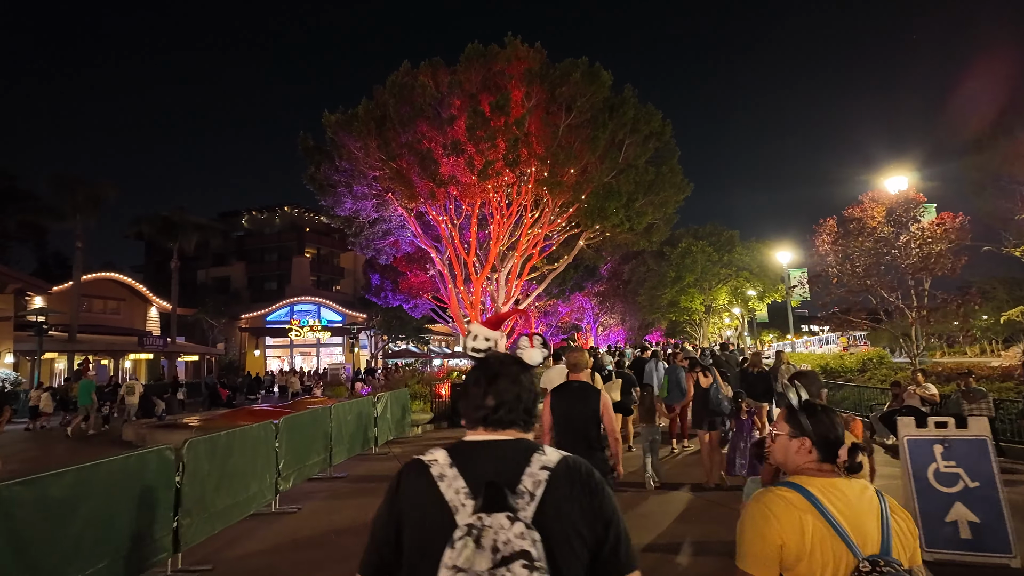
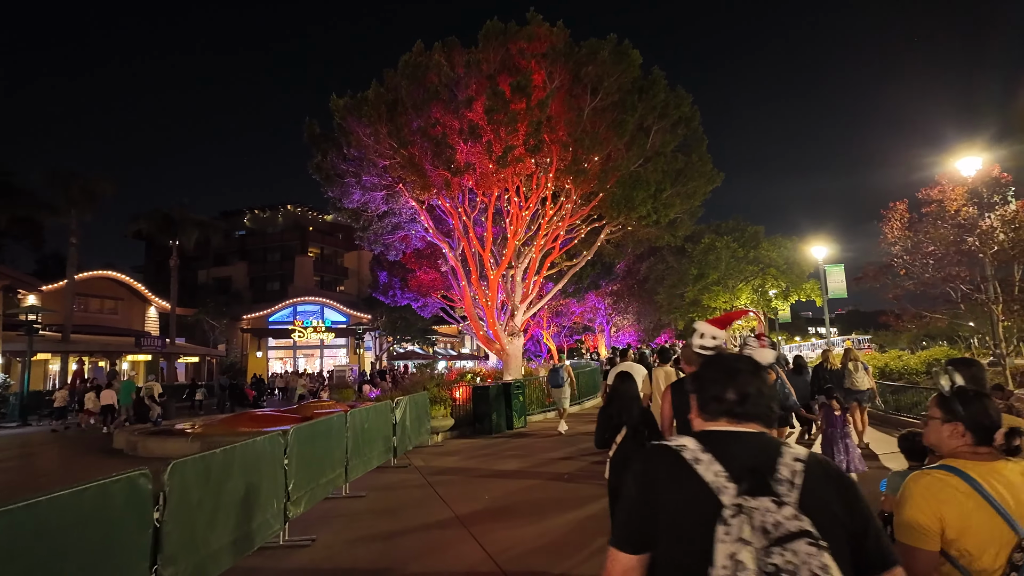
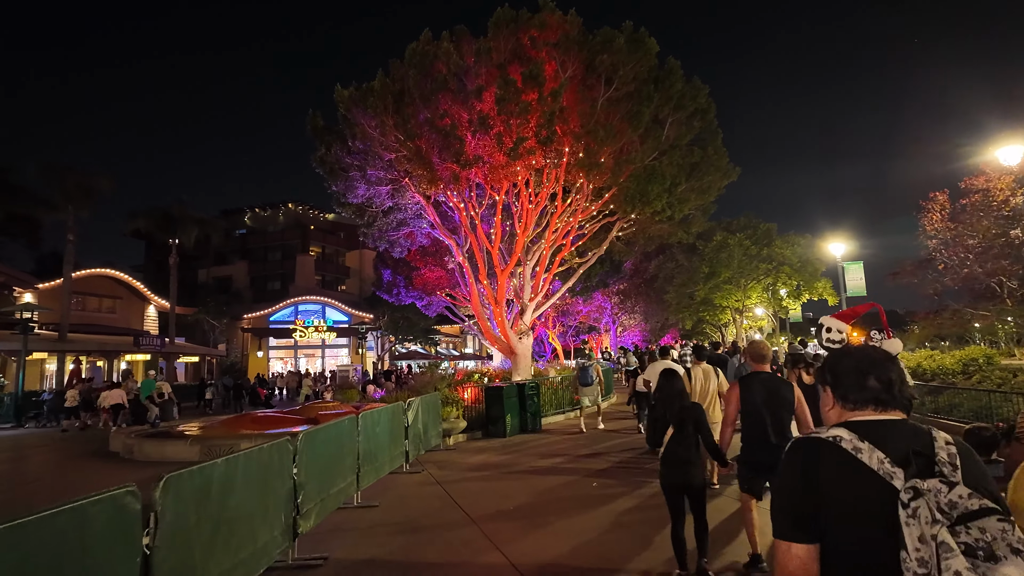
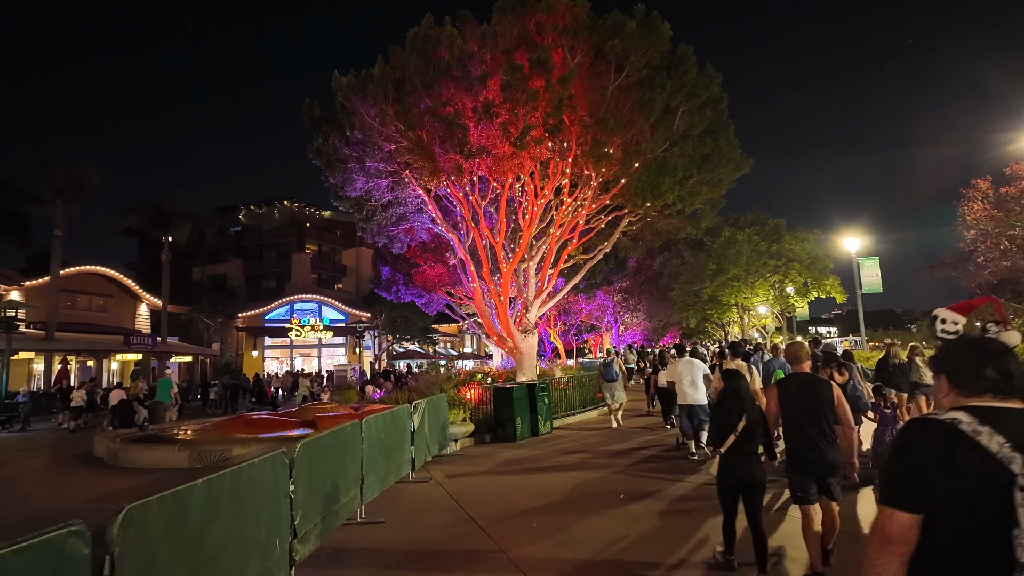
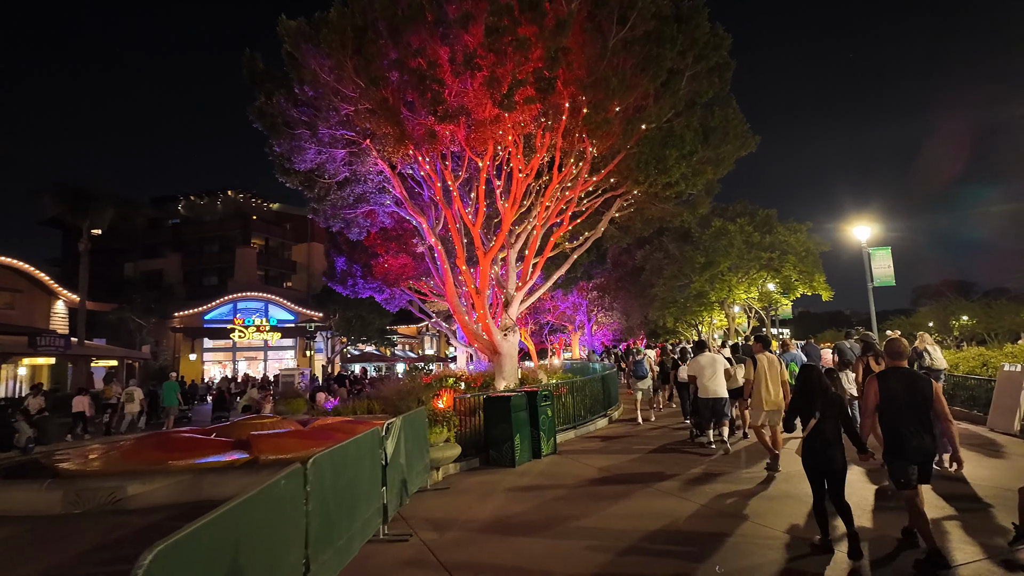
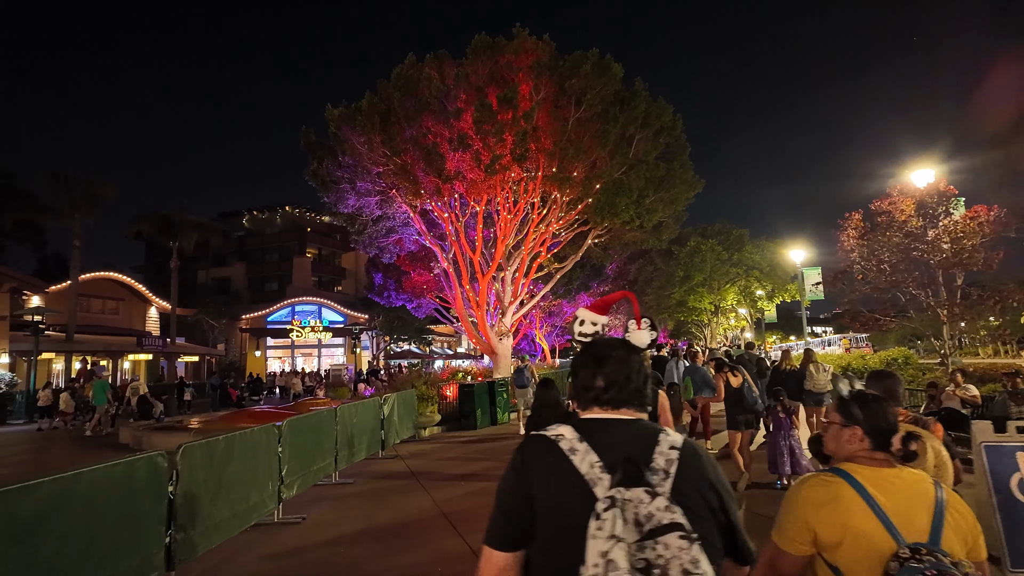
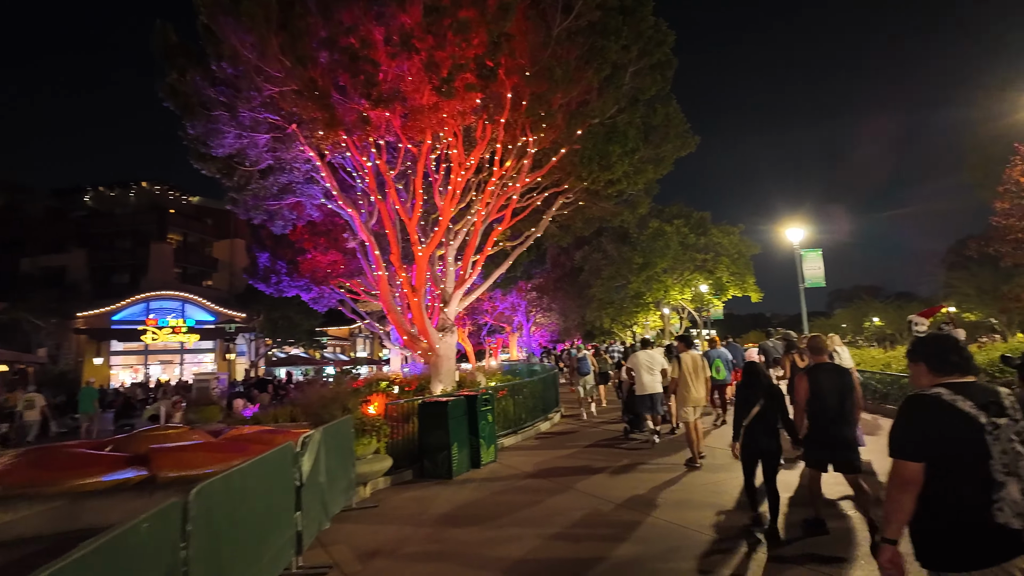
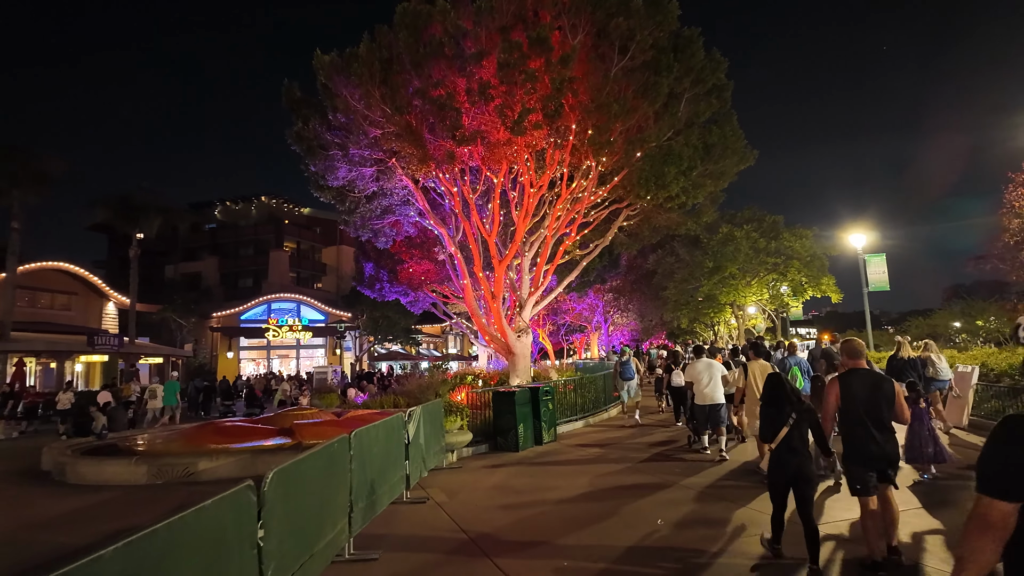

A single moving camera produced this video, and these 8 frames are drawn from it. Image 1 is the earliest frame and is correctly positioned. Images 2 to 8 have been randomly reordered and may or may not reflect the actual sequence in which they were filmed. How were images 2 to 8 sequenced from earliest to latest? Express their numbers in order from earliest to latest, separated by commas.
6, 2, 3, 4, 8, 5, 7
